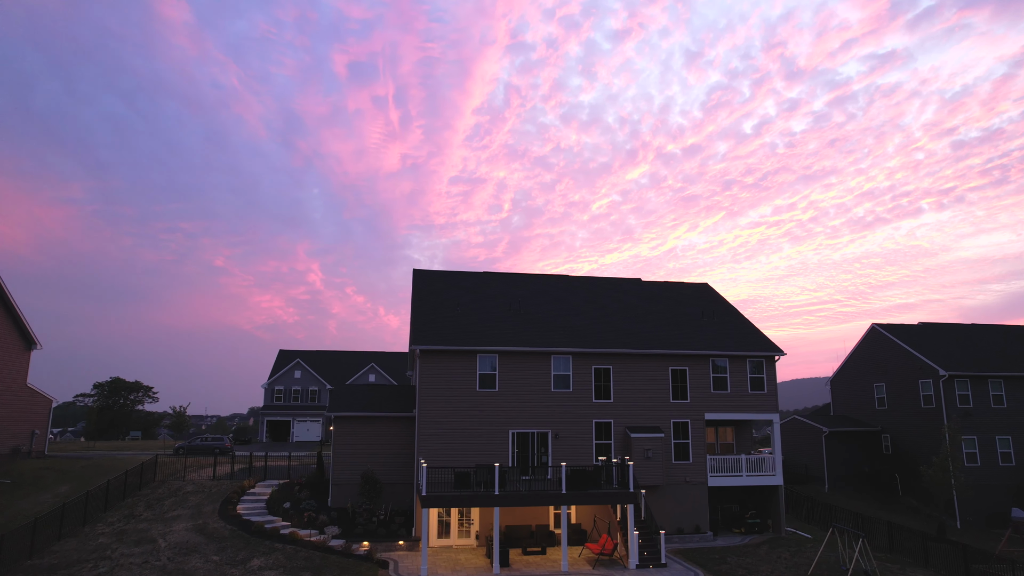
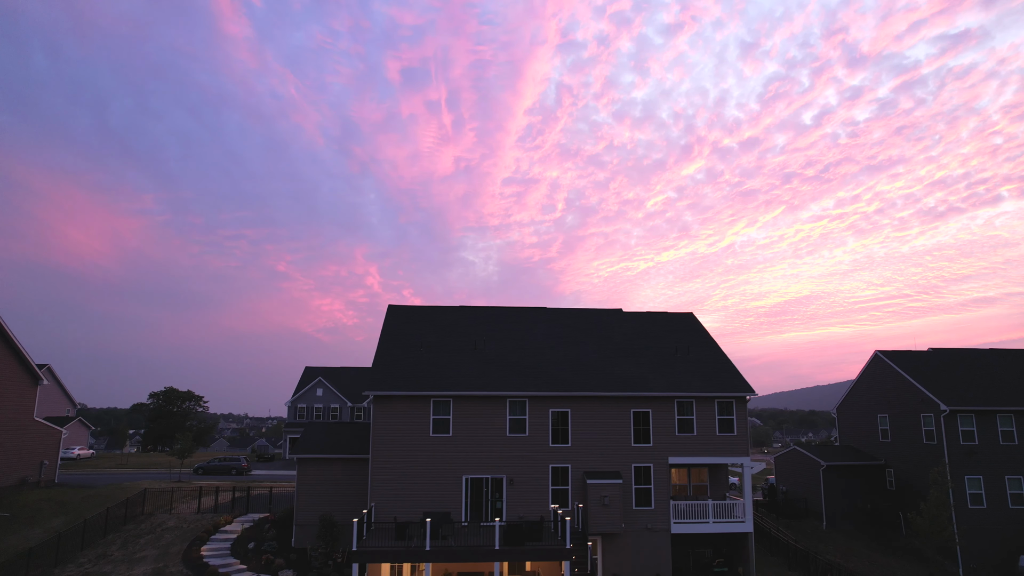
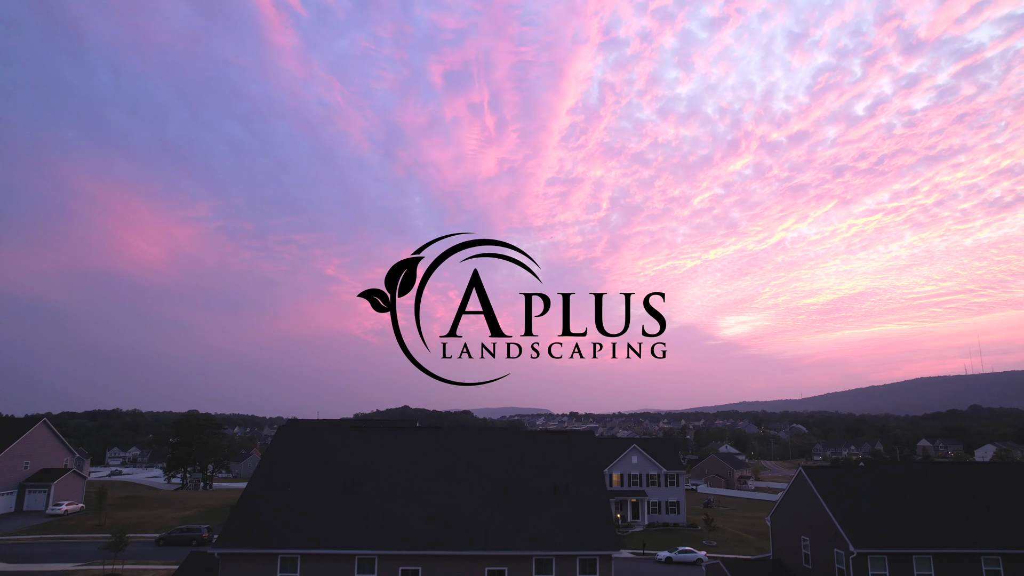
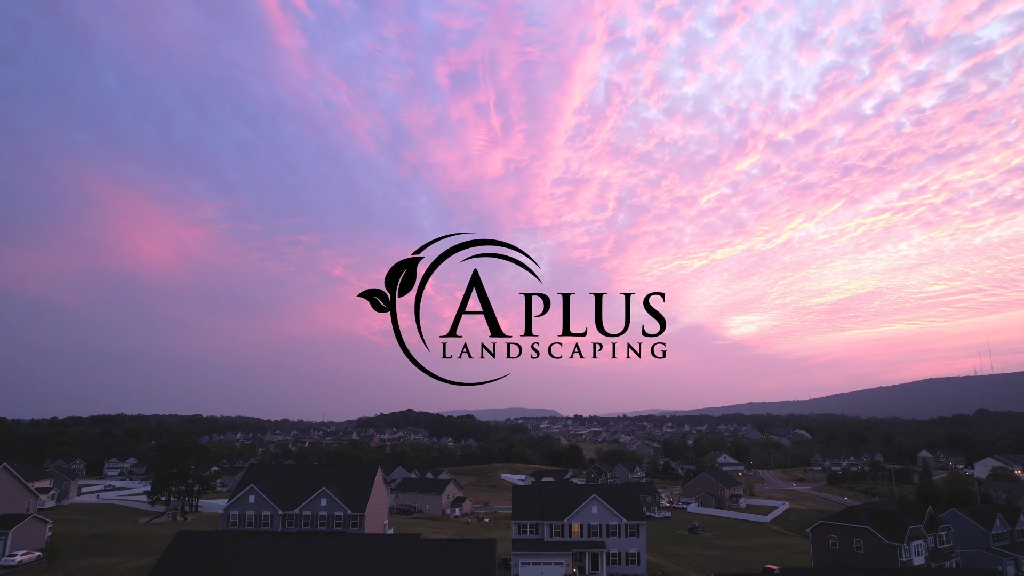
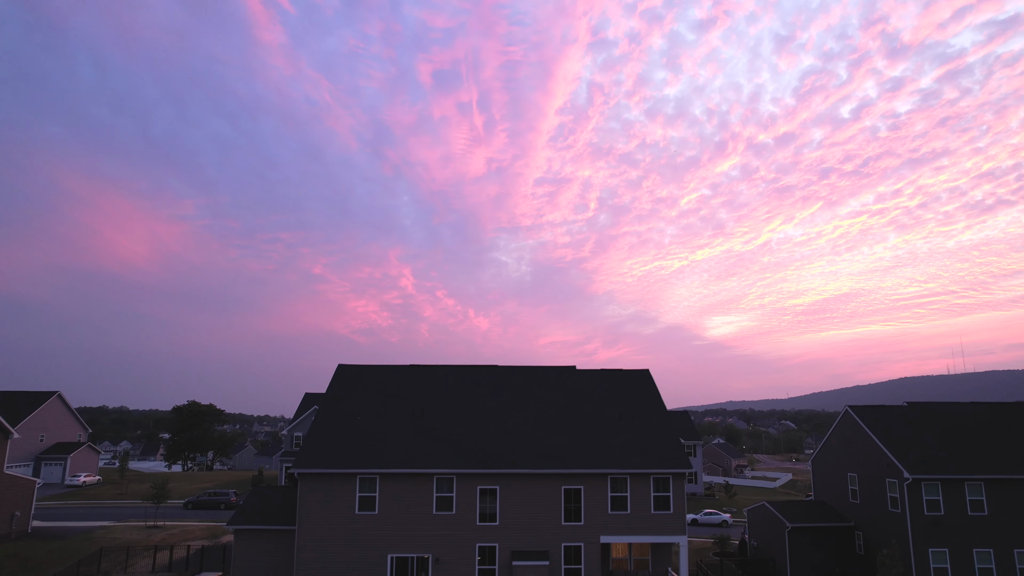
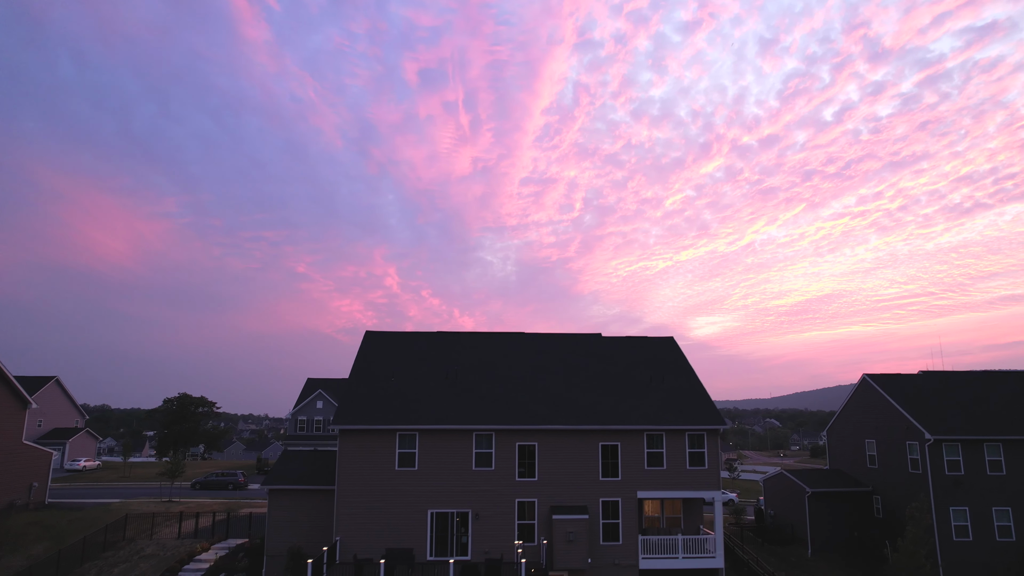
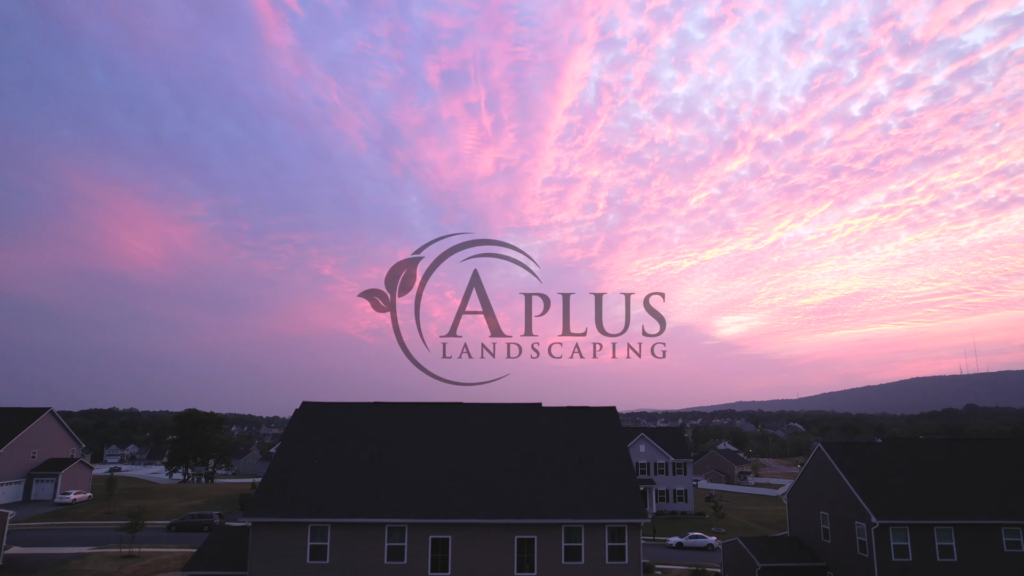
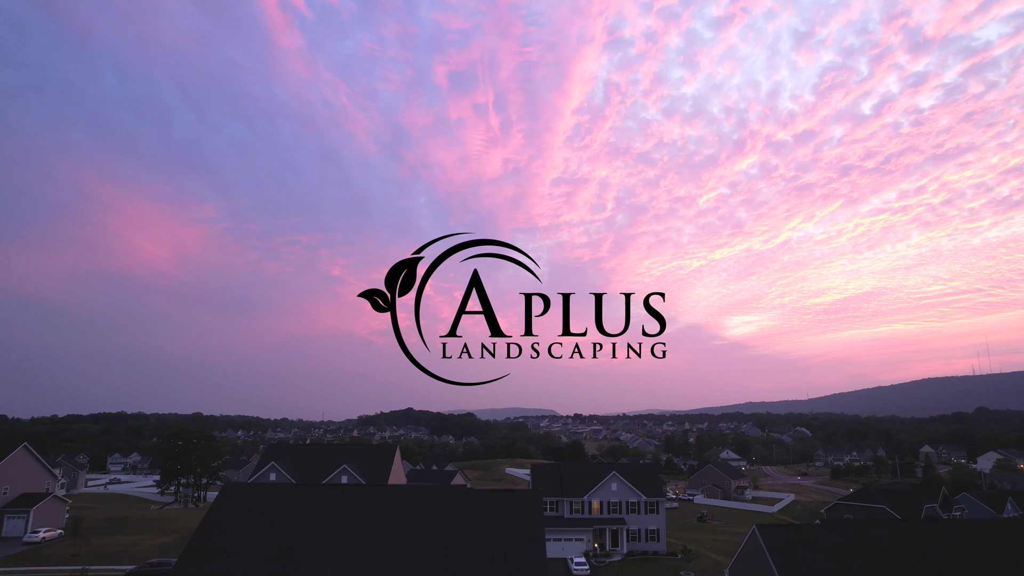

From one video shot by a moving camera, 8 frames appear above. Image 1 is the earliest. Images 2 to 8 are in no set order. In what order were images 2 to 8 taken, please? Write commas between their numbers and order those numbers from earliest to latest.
2, 6, 5, 7, 3, 8, 4
